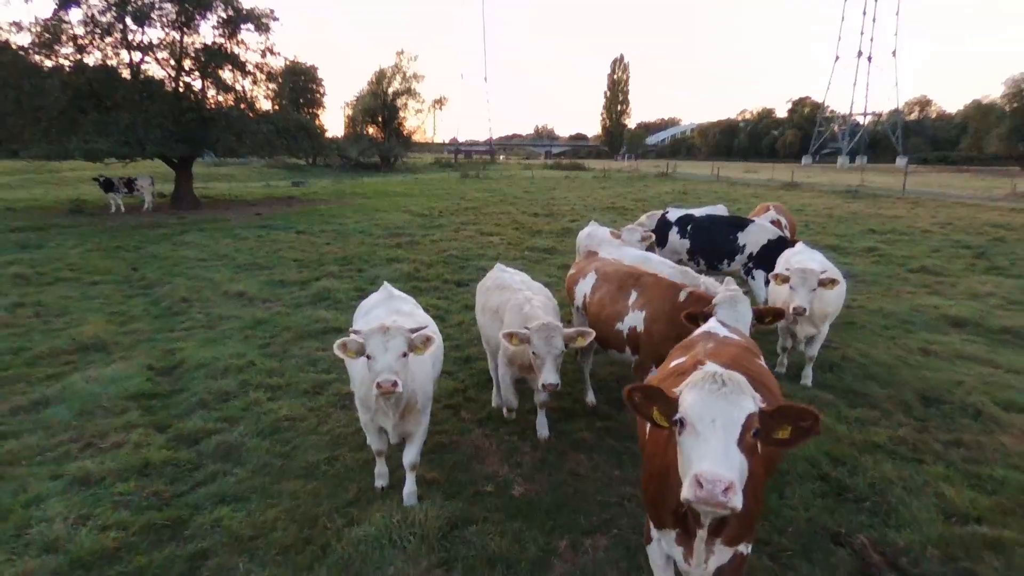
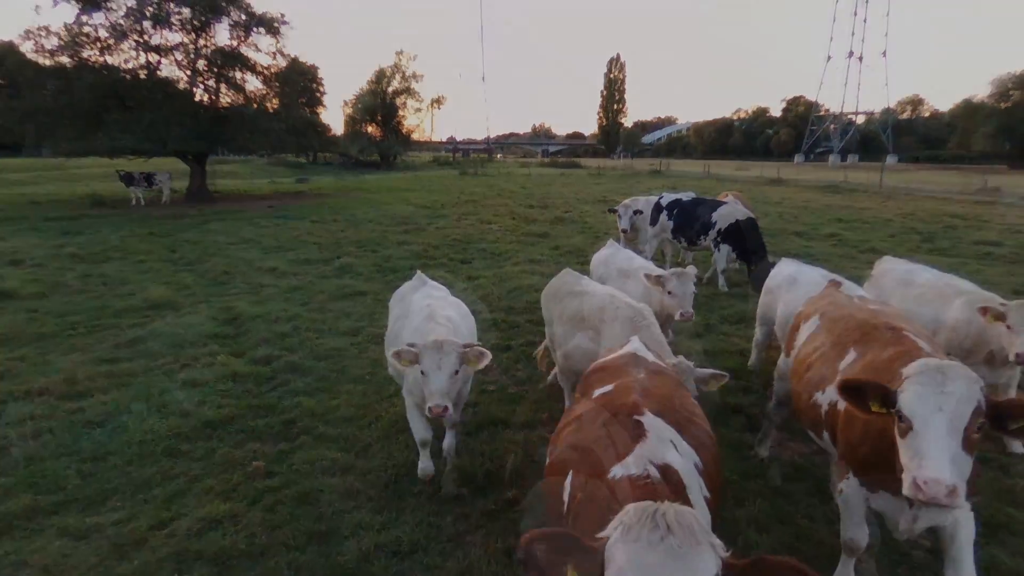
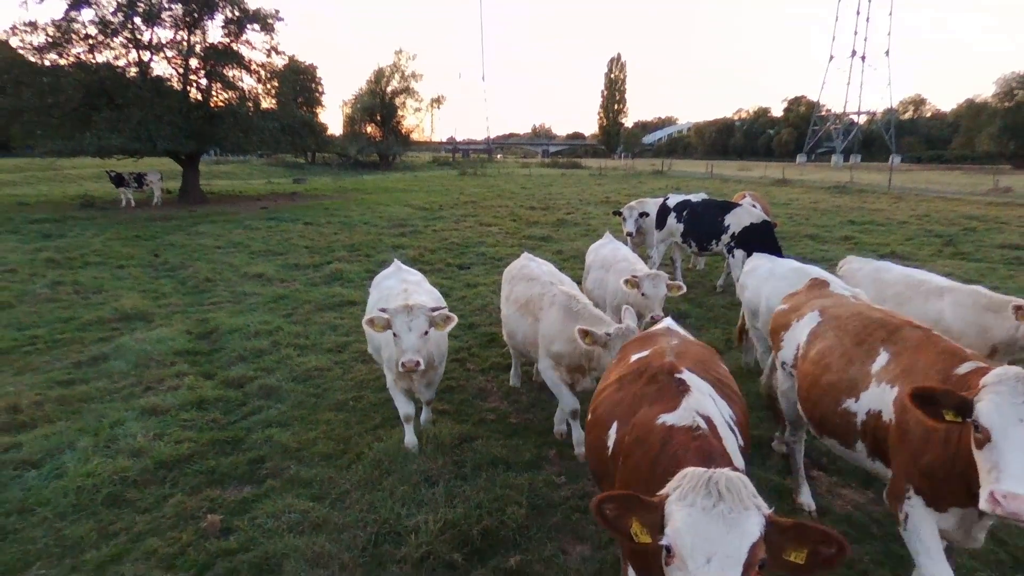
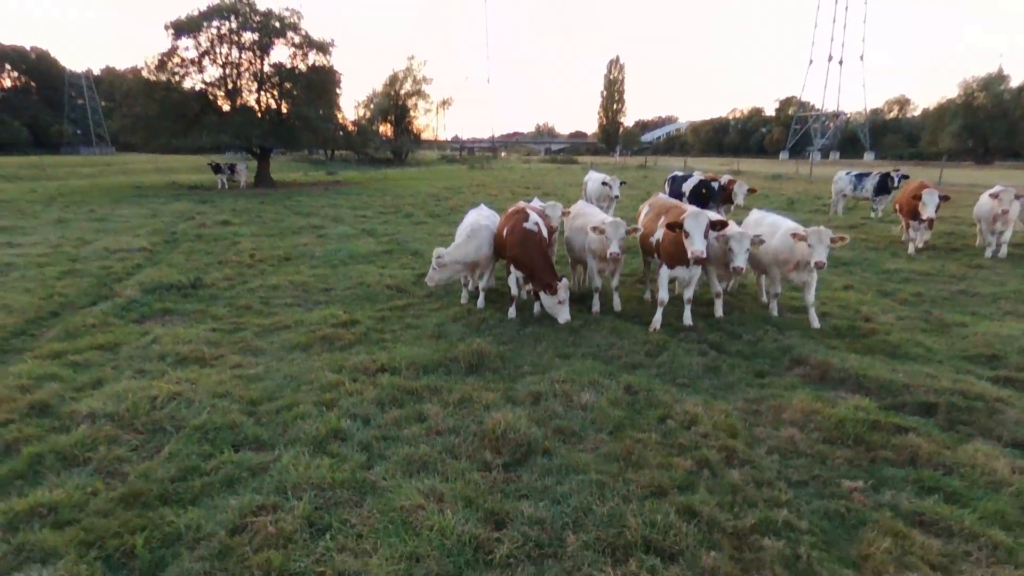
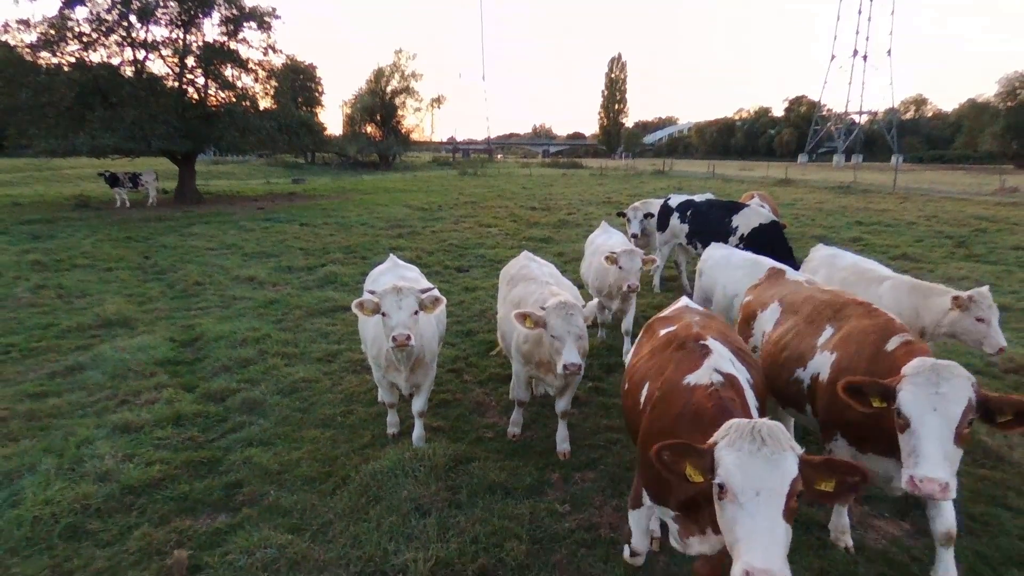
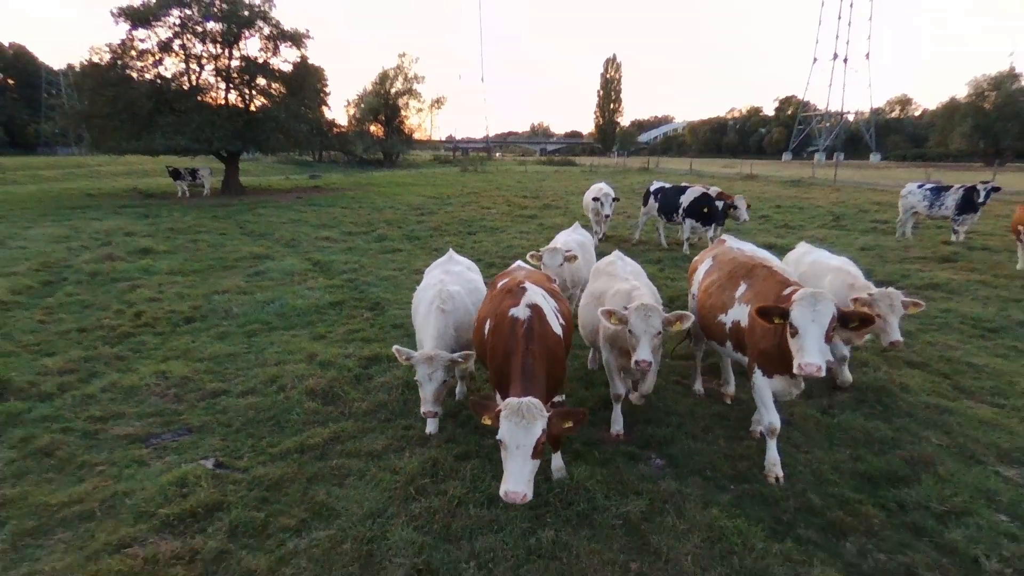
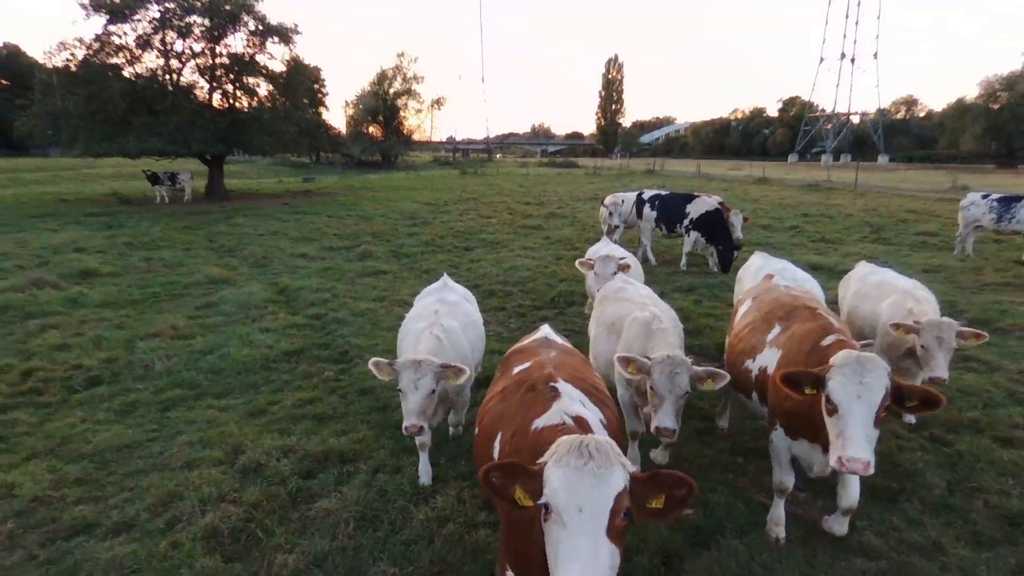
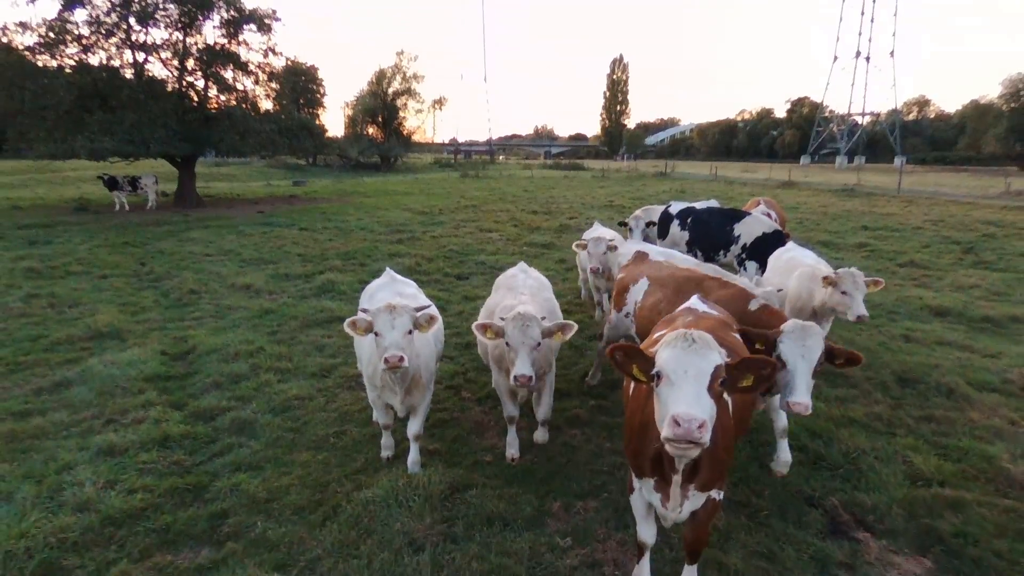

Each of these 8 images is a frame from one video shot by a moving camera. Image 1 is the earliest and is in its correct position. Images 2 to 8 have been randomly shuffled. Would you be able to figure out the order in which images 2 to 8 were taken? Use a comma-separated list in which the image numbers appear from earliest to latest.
8, 5, 3, 2, 7, 6, 4
